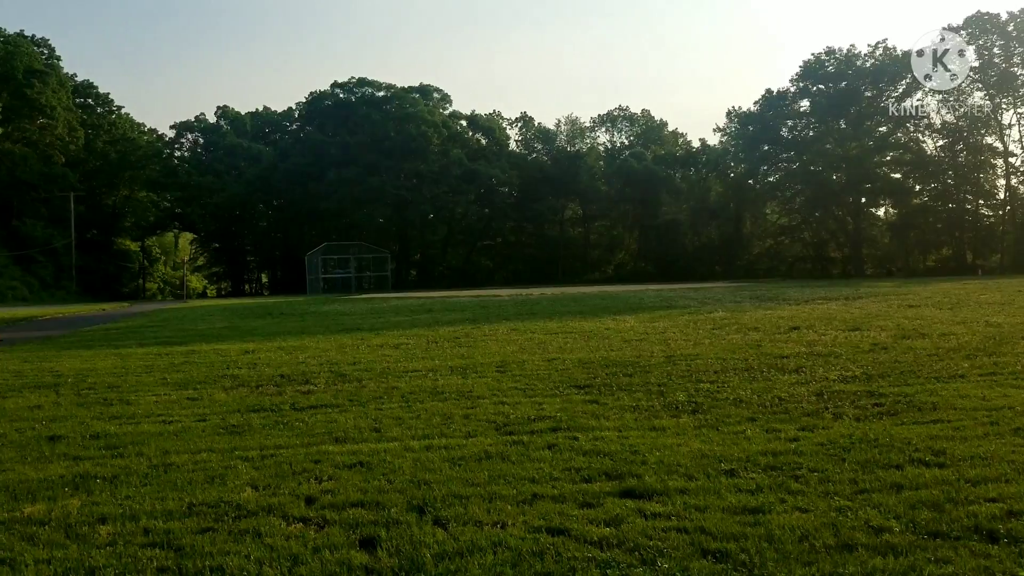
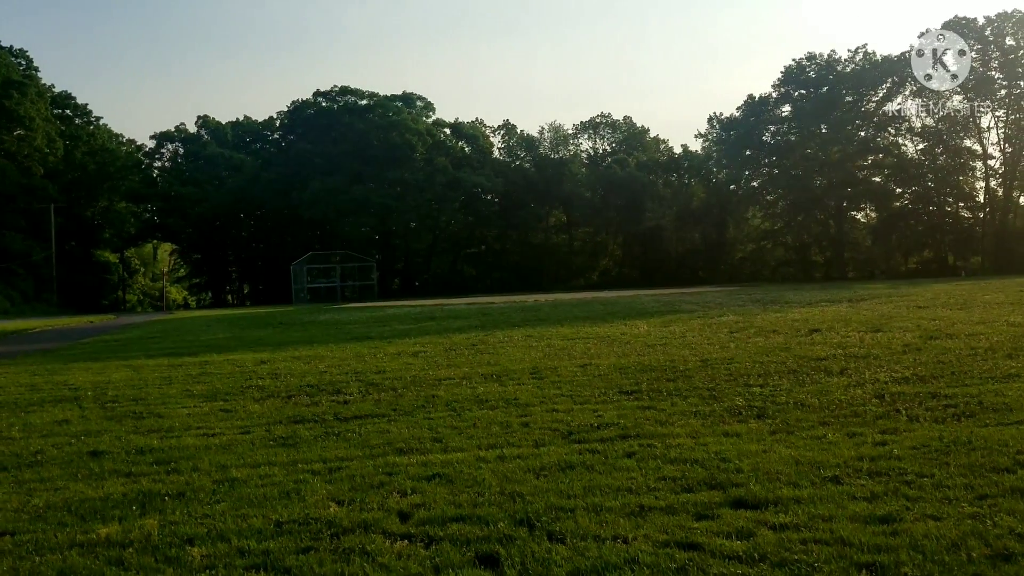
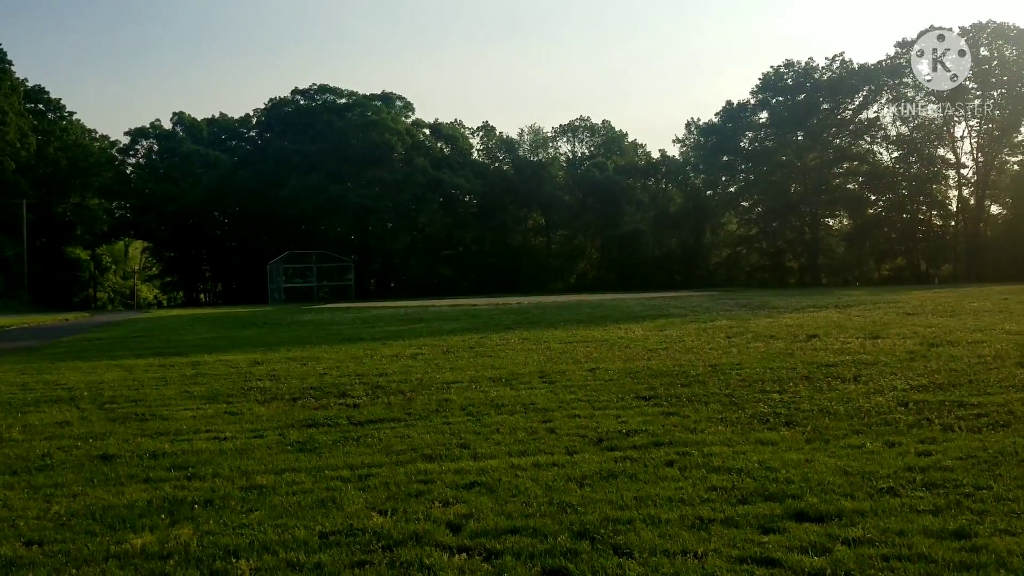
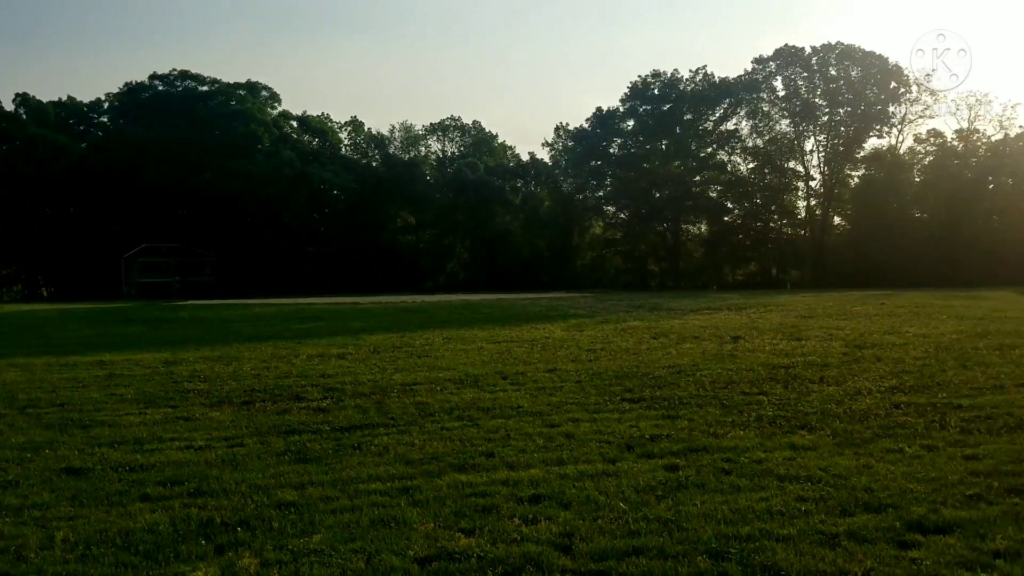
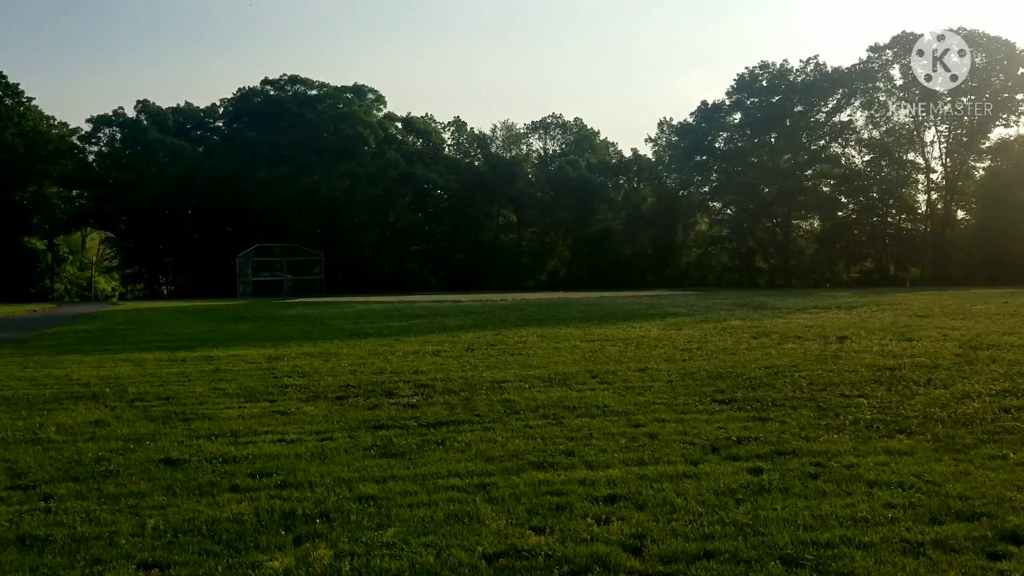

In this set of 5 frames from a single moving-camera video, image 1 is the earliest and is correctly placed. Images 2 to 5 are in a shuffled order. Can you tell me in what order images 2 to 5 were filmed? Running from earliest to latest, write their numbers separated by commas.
2, 3, 5, 4
